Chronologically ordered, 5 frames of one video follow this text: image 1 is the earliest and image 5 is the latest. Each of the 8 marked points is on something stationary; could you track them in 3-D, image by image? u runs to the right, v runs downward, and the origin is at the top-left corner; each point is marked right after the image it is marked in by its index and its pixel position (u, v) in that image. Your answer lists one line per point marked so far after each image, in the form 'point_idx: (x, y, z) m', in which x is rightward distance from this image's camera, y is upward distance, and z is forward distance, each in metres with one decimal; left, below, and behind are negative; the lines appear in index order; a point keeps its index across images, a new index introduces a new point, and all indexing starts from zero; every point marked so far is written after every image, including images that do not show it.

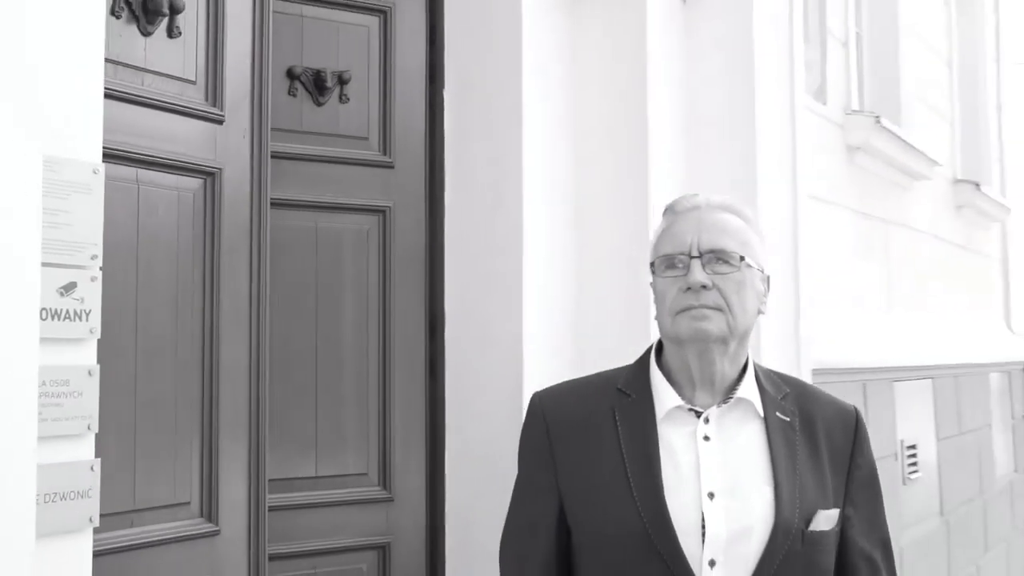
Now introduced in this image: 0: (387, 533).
0: (-0.4, -0.7, +3.3) m
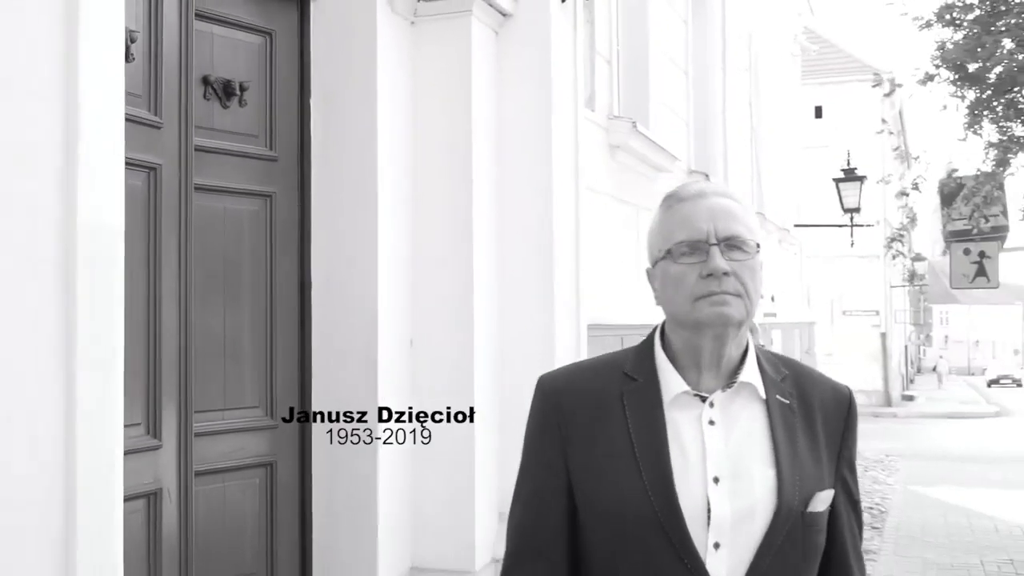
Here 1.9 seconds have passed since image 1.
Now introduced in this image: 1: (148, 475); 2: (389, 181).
0: (-0.9, -0.6, +4.1) m
1: (-1.1, -0.6, +3.5) m
2: (-0.5, +0.4, +4.4) m
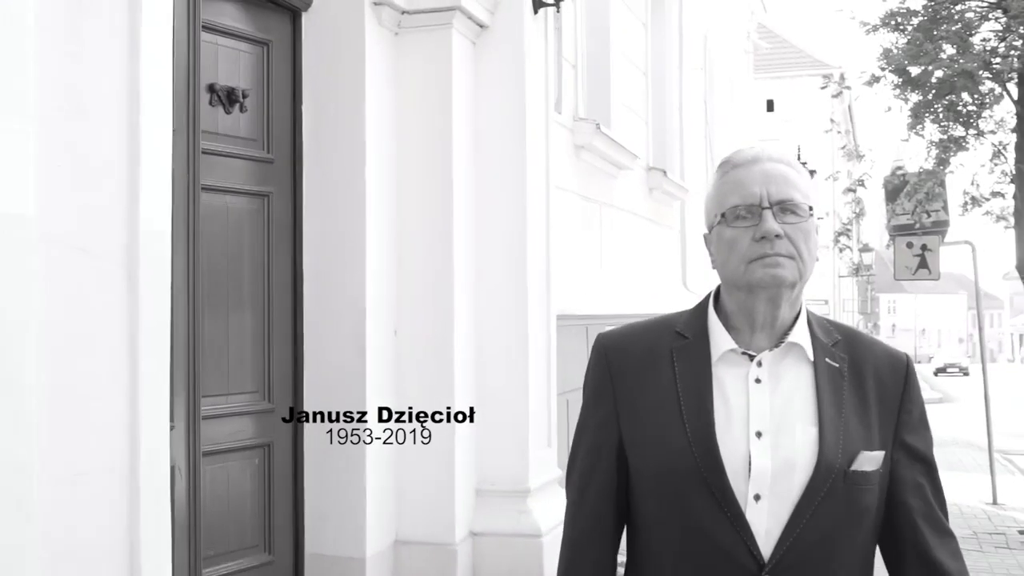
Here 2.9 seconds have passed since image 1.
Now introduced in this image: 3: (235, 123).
0: (-1.0, -0.6, +4.4) m
1: (-1.2, -0.6, +3.8) m
2: (-0.6, +0.5, +4.7) m
3: (-1.1, +0.6, +4.3) m
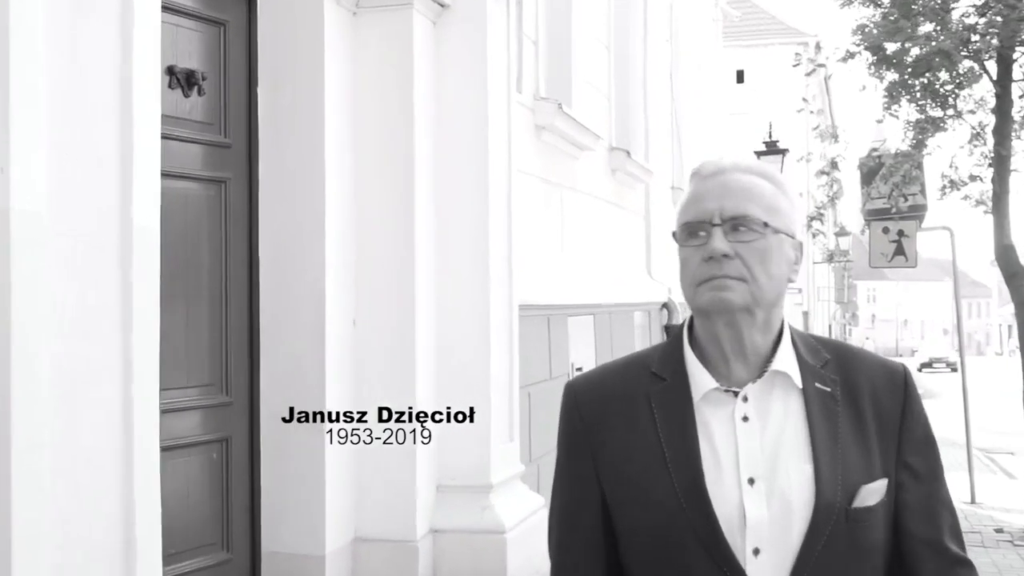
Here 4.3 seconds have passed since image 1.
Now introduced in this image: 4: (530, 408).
0: (-1.1, -0.6, +4.3) m
1: (-1.3, -0.5, +3.6) m
2: (-0.7, +0.5, +4.6) m
3: (-1.2, +0.7, +4.1) m
4: (+0.1, -0.6, +6.0) m
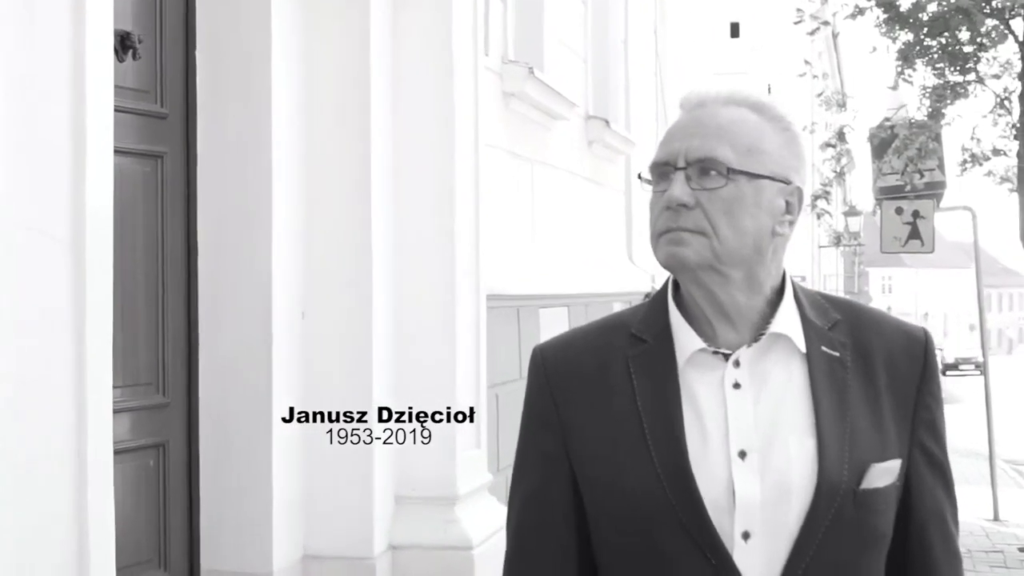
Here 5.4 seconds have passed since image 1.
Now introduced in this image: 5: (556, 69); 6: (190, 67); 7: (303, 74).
0: (-1.2, -0.5, +3.8) m
1: (-1.4, -0.5, +3.2) m
2: (-0.9, +0.6, +4.1) m
3: (-1.3, +0.7, +3.7) m
4: (0.0, -0.6, +5.5) m
5: (+0.4, +1.4, +7.7) m
6: (-1.2, +0.8, +4.0) m
7: (-0.8, +0.8, +4.3) m
